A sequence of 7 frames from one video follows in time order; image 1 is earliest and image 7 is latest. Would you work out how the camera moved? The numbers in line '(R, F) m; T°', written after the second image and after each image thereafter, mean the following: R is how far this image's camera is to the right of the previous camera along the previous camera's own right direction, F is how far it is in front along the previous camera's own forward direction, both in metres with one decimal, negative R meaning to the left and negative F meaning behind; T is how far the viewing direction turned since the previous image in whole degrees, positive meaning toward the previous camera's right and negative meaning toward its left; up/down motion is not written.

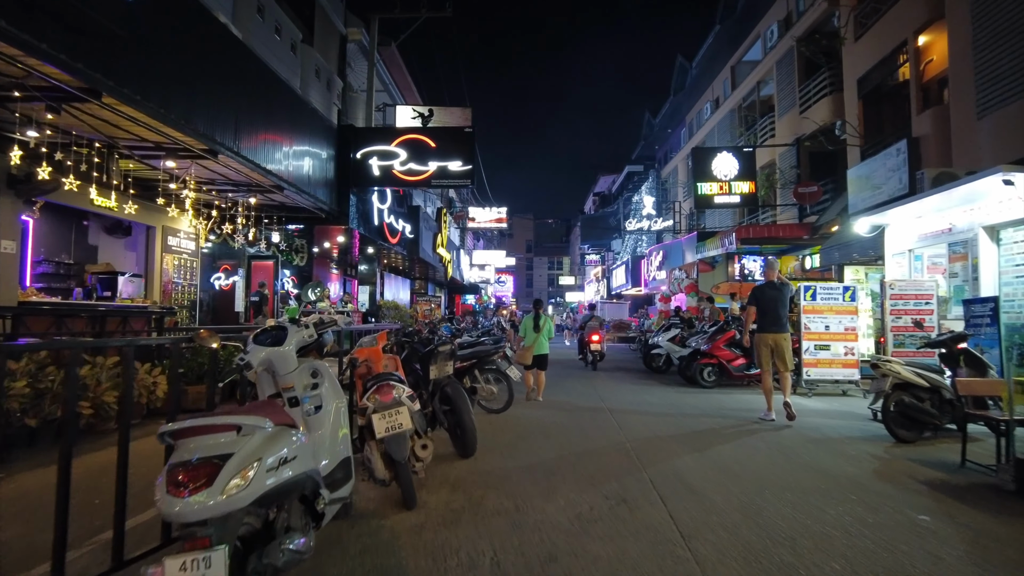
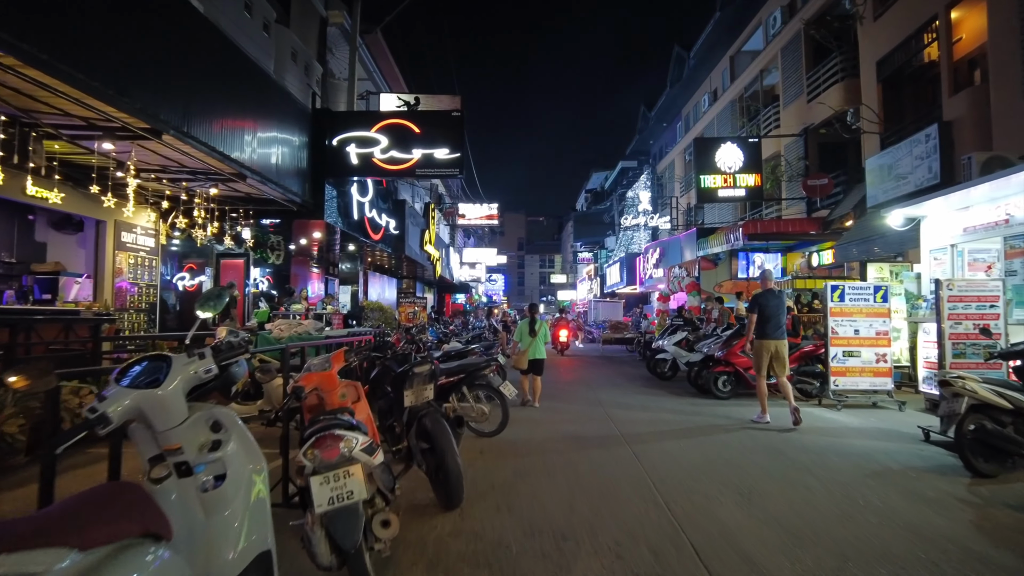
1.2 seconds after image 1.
(0.0, +1.2) m; +1°
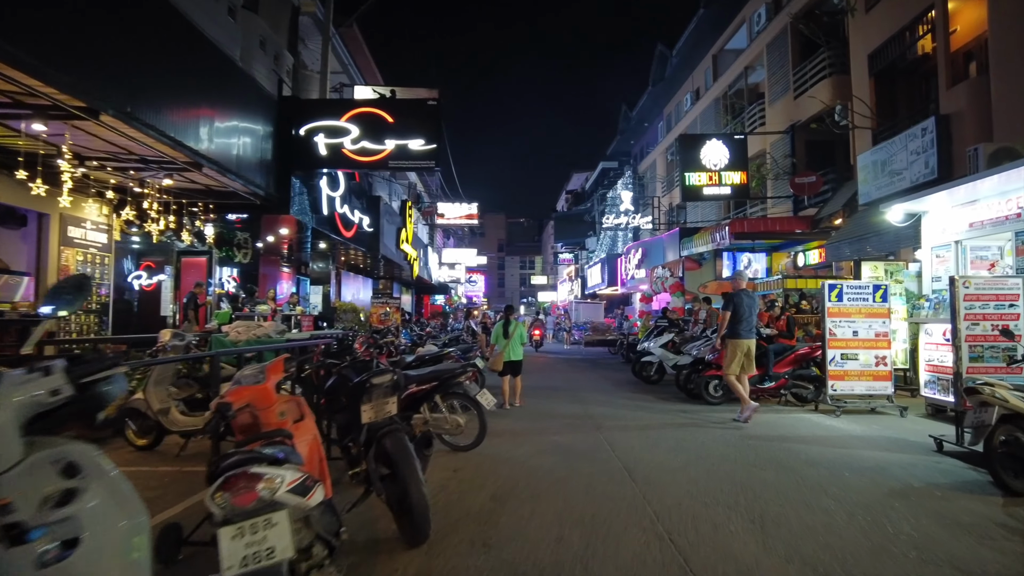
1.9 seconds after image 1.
(0.0, +0.6) m; +2°
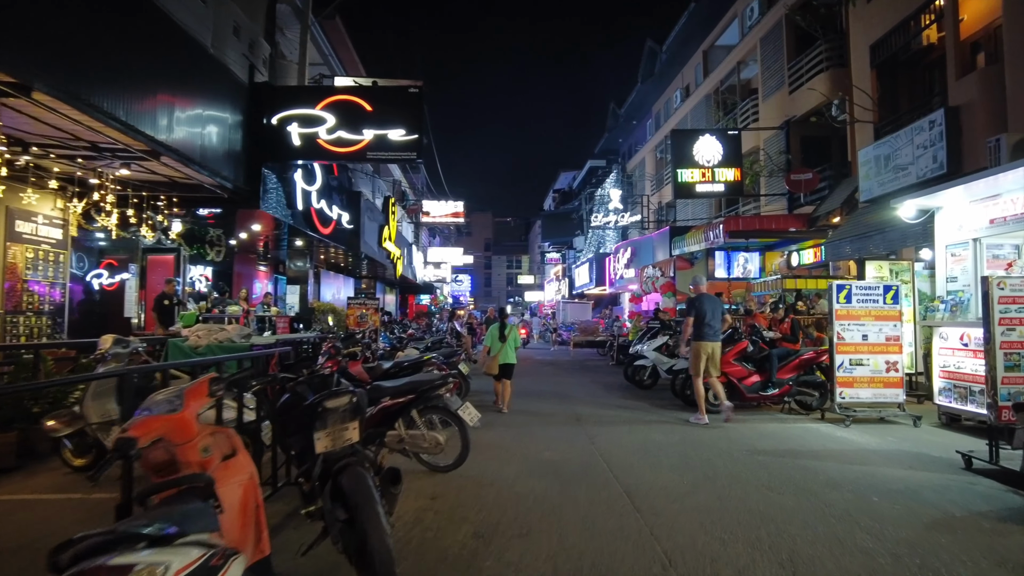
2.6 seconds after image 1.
(0.0, +0.7) m; +1°
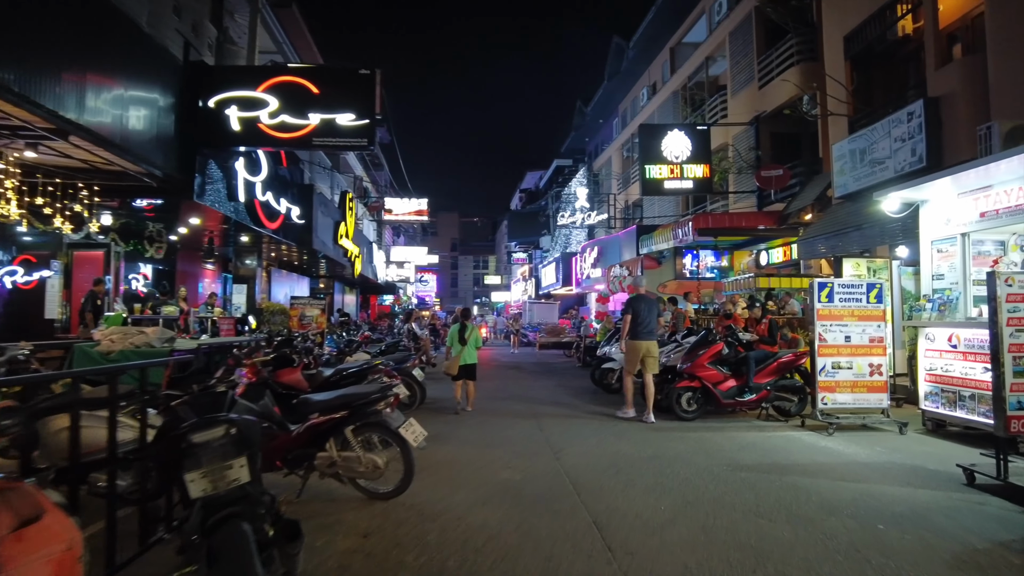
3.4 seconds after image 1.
(+0.1, +0.7) m; +3°
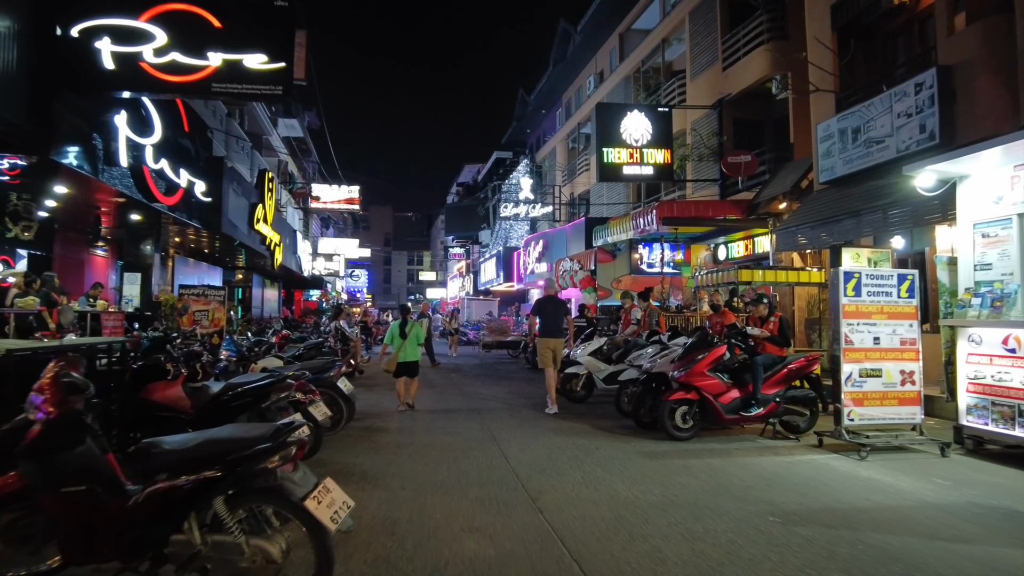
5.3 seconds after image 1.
(-0.2, +1.7) m; +6°
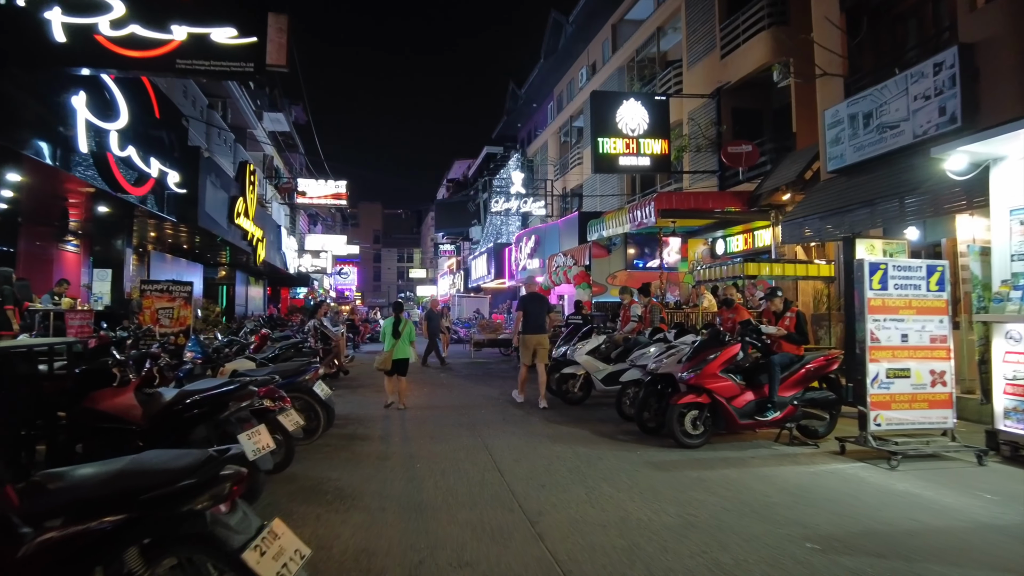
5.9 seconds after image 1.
(0.0, +0.6) m; +1°
